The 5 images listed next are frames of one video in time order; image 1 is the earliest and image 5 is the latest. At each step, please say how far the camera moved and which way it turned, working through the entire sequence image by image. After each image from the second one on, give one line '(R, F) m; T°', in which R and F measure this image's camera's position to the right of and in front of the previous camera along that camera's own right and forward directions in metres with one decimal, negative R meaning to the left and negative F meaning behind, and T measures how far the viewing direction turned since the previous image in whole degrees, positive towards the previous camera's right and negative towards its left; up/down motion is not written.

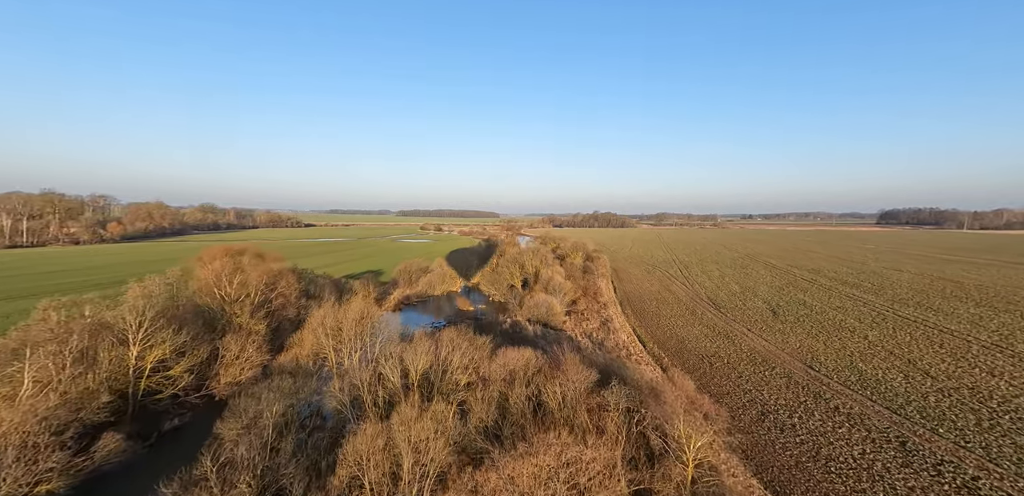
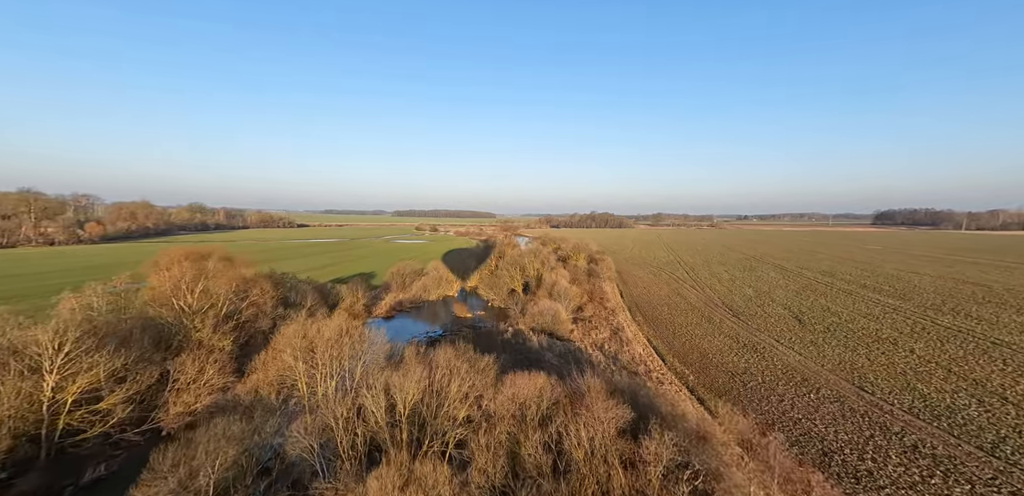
(-0.4, +2.4) m; +1°
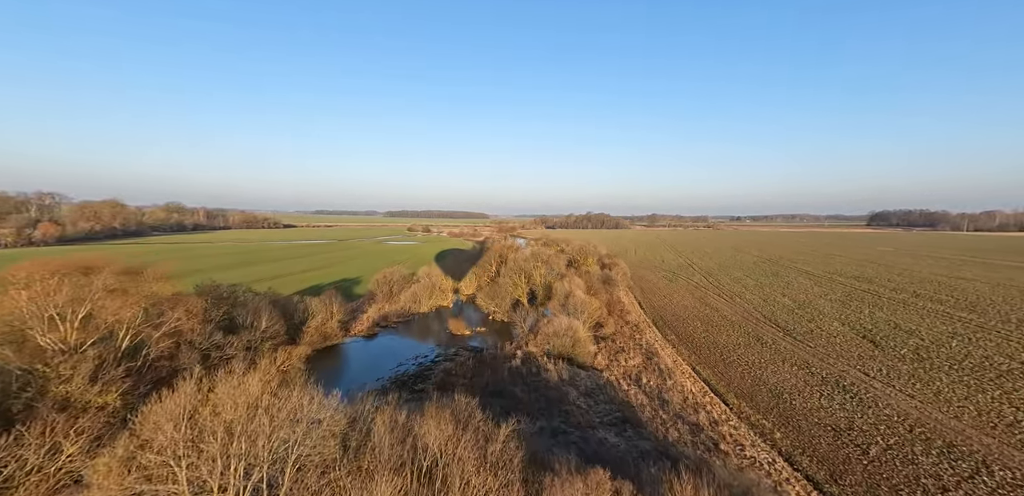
(-0.9, +5.0) m; +1°
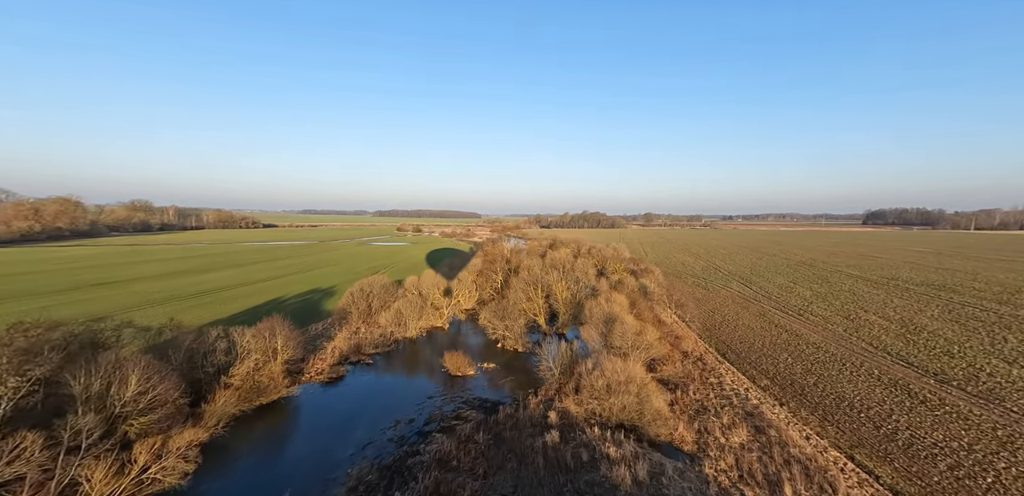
(-1.5, +7.8) m; +1°
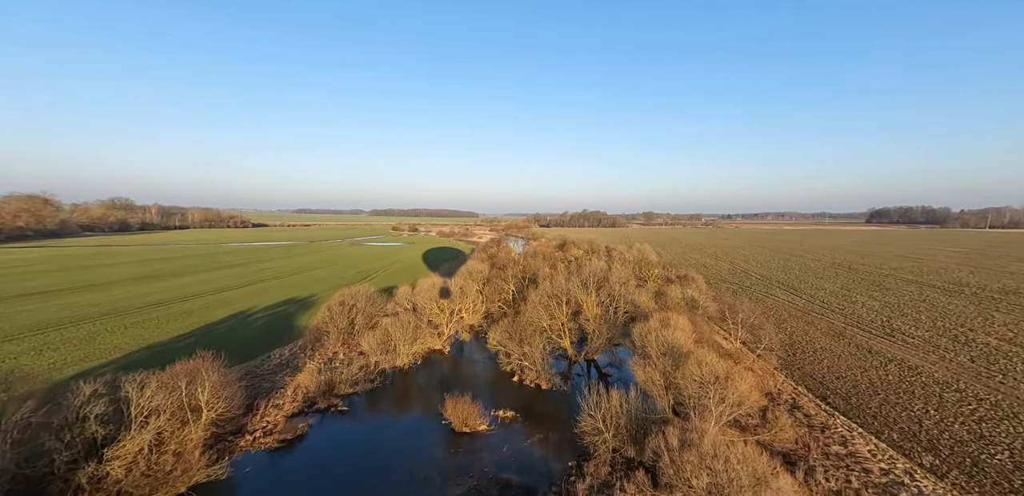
(-1.2, +5.8) m; 0°
